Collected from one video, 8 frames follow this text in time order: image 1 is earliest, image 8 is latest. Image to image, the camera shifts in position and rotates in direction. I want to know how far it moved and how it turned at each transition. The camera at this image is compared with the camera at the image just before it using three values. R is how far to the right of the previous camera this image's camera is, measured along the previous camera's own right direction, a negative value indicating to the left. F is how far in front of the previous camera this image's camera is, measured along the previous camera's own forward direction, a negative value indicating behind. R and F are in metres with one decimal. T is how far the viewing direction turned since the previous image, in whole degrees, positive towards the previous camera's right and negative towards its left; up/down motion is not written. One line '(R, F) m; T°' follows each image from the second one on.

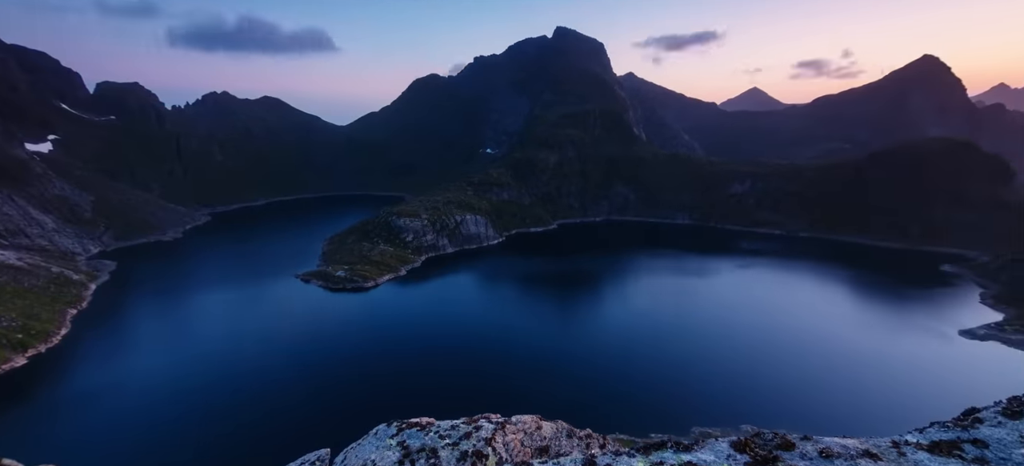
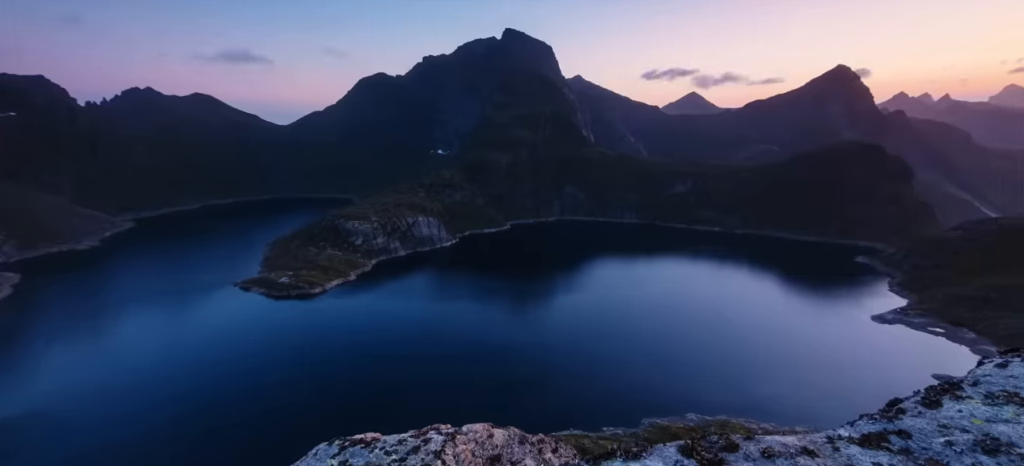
(+0.2, +0.4) m; +5°
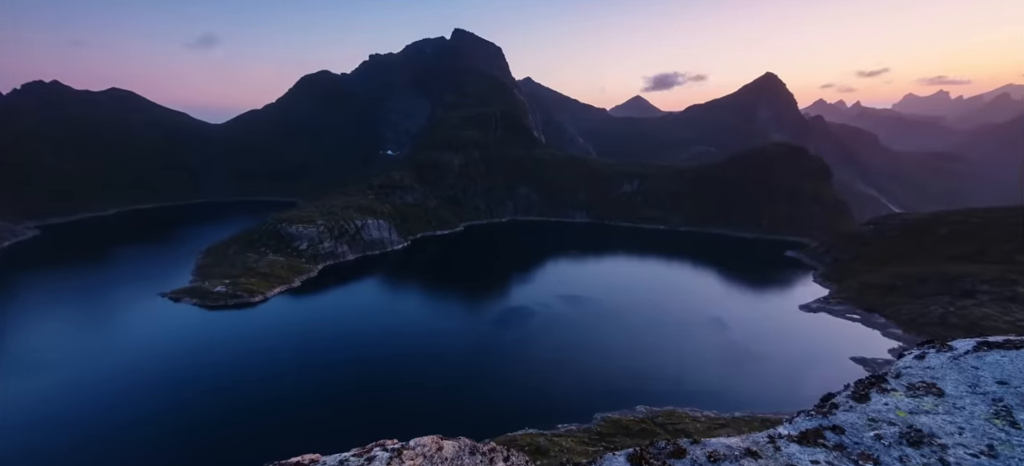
(+0.3, +0.5) m; +5°
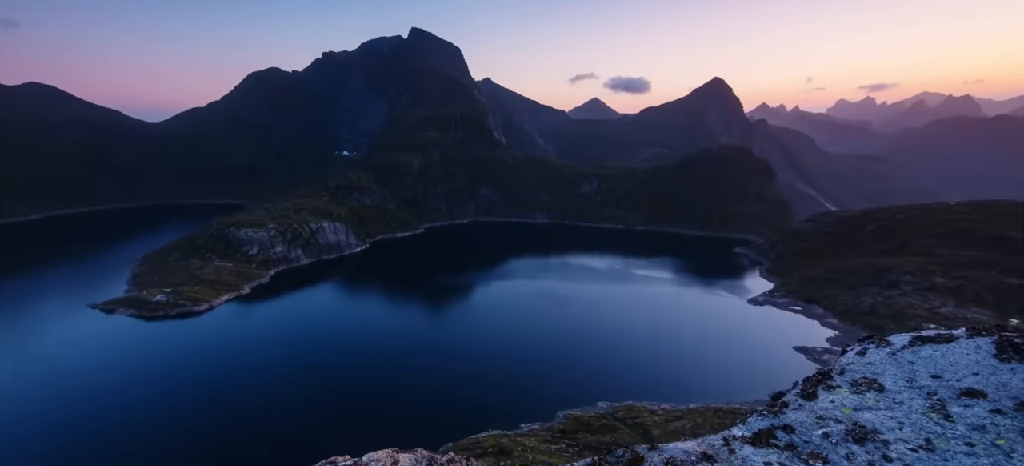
(+0.2, +0.5) m; +4°
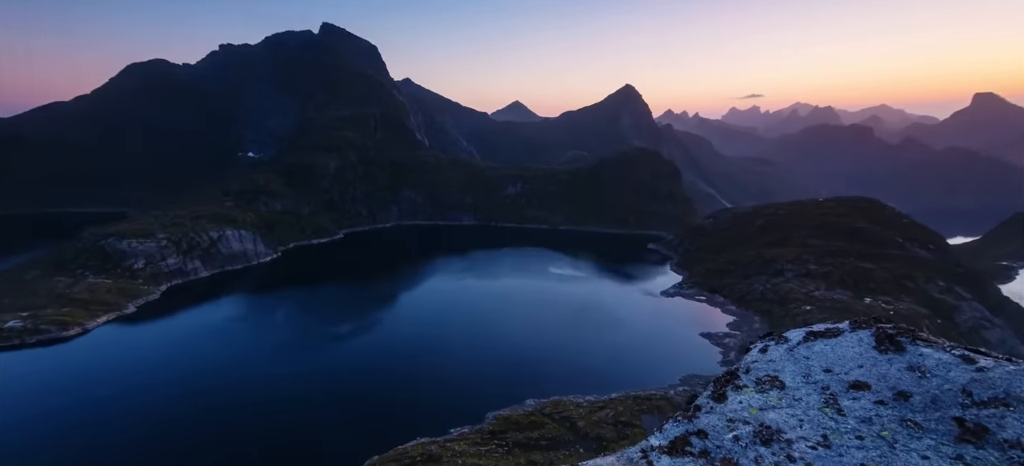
(+0.6, +1.2) m; +9°
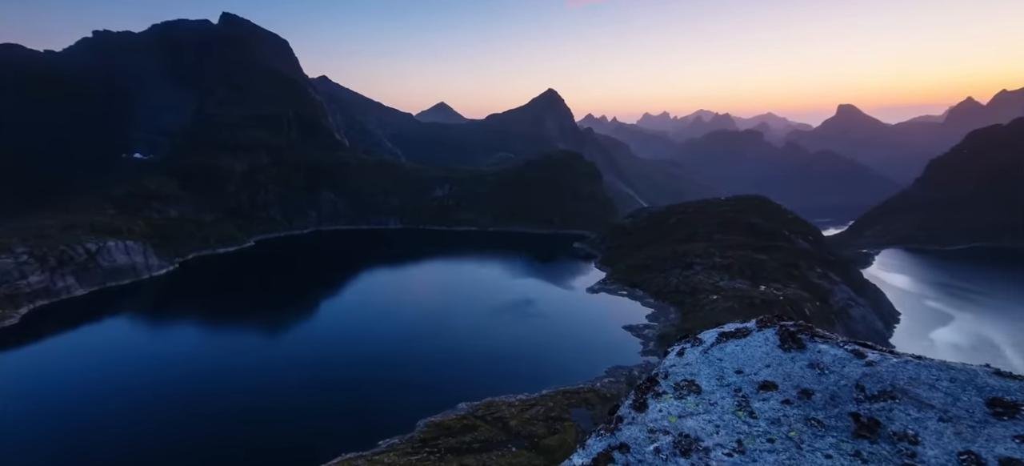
(+0.6, +1.5) m; +8°
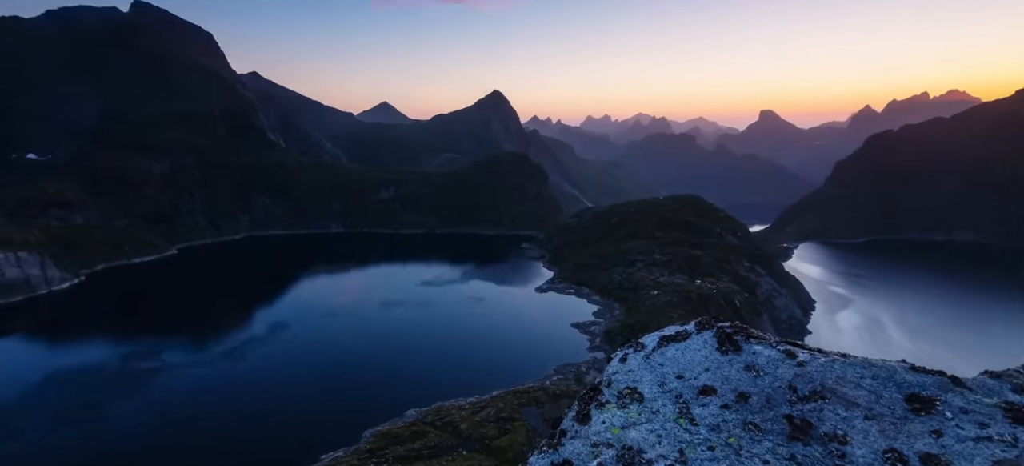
(+0.5, +1.3) m; +6°
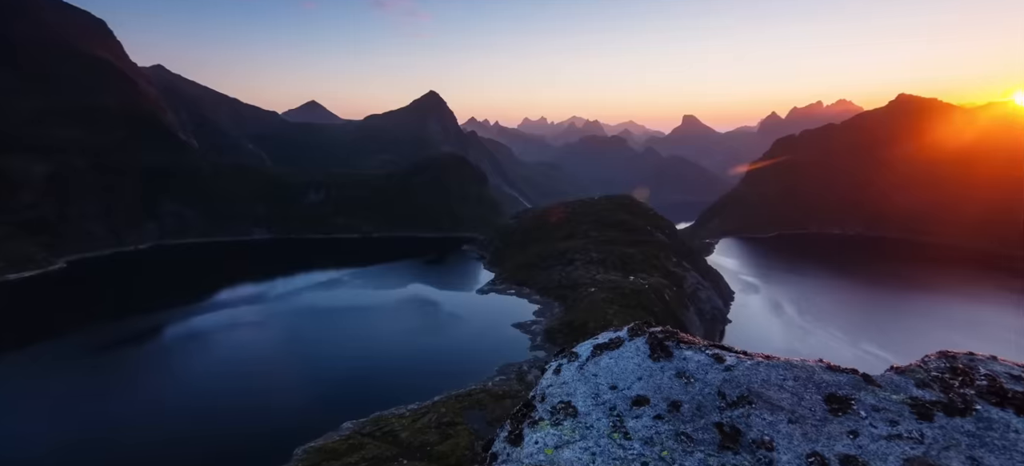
(+0.7, +1.7) m; +7°
